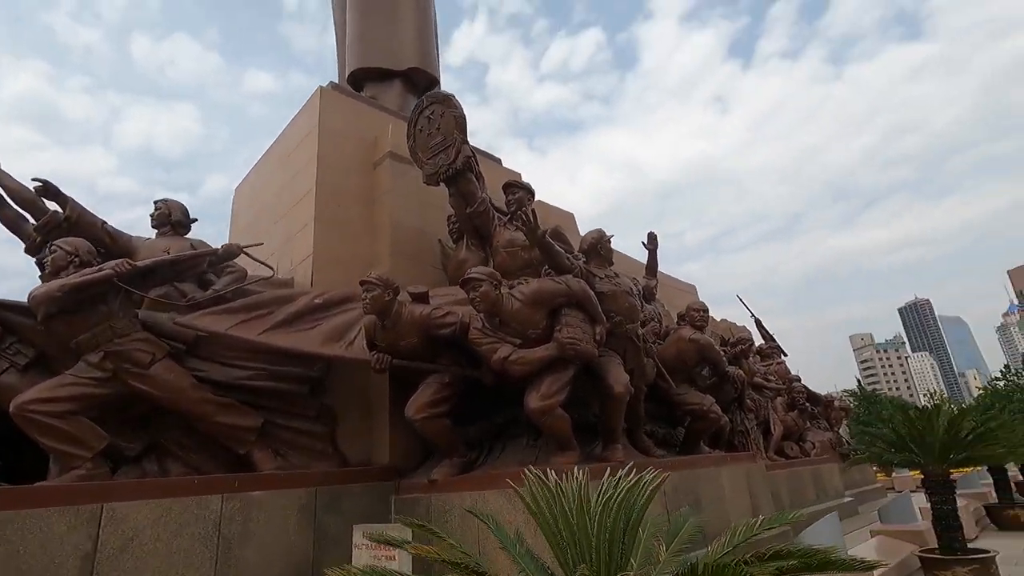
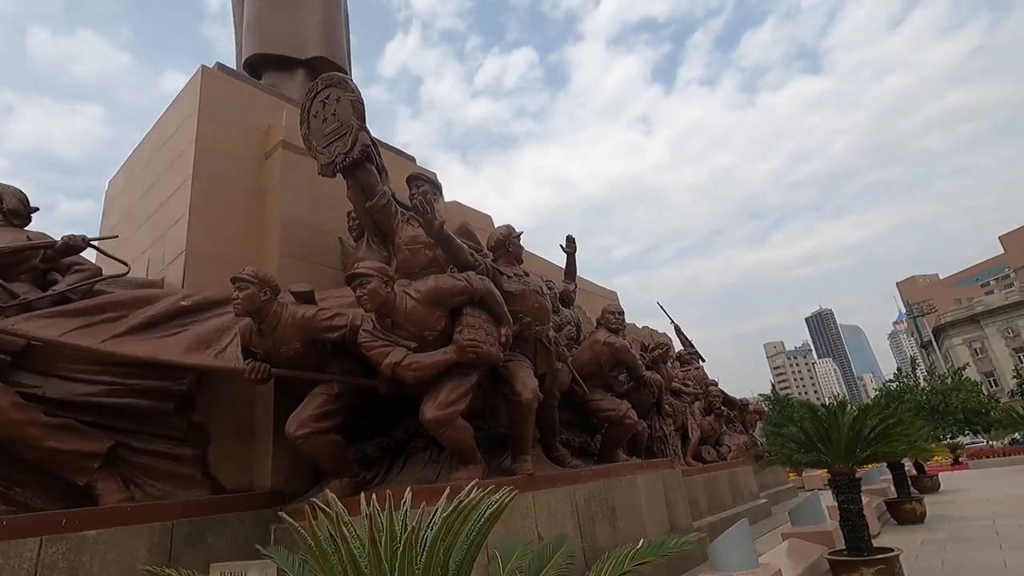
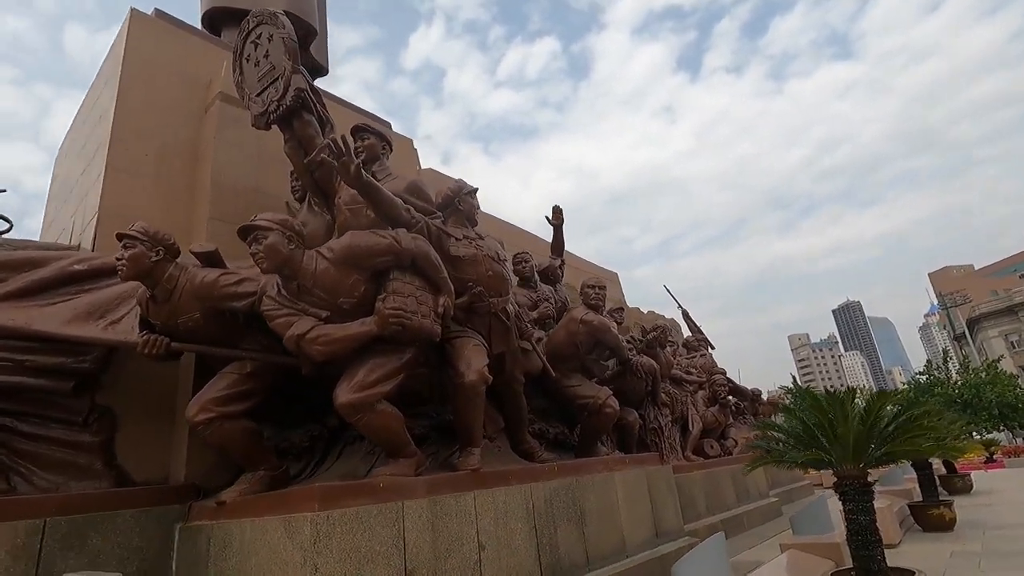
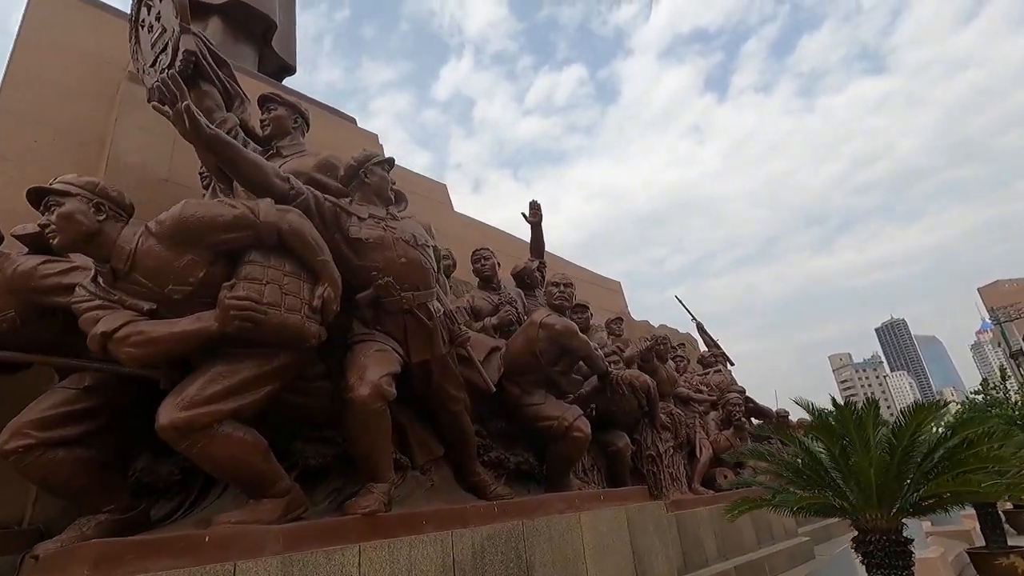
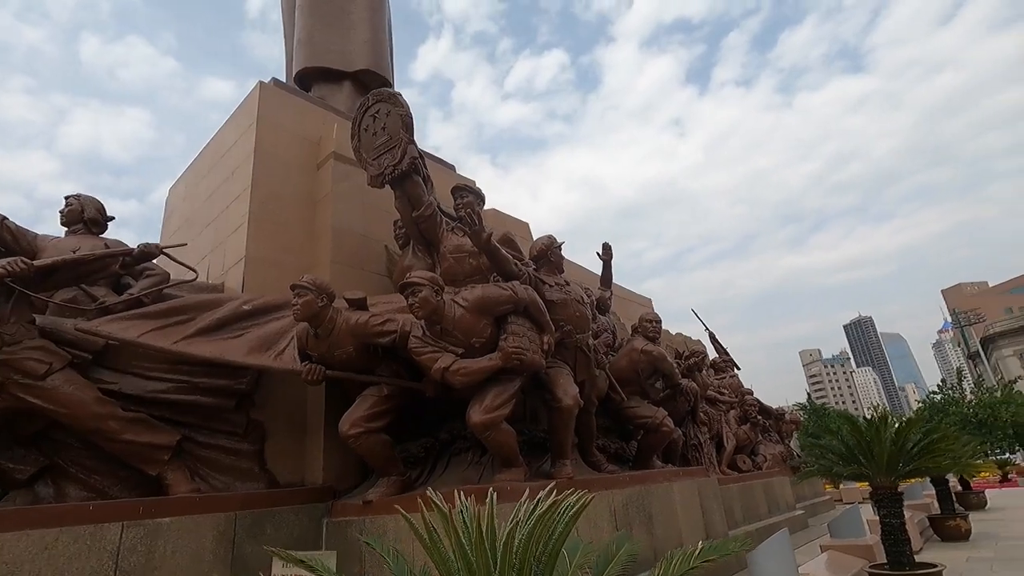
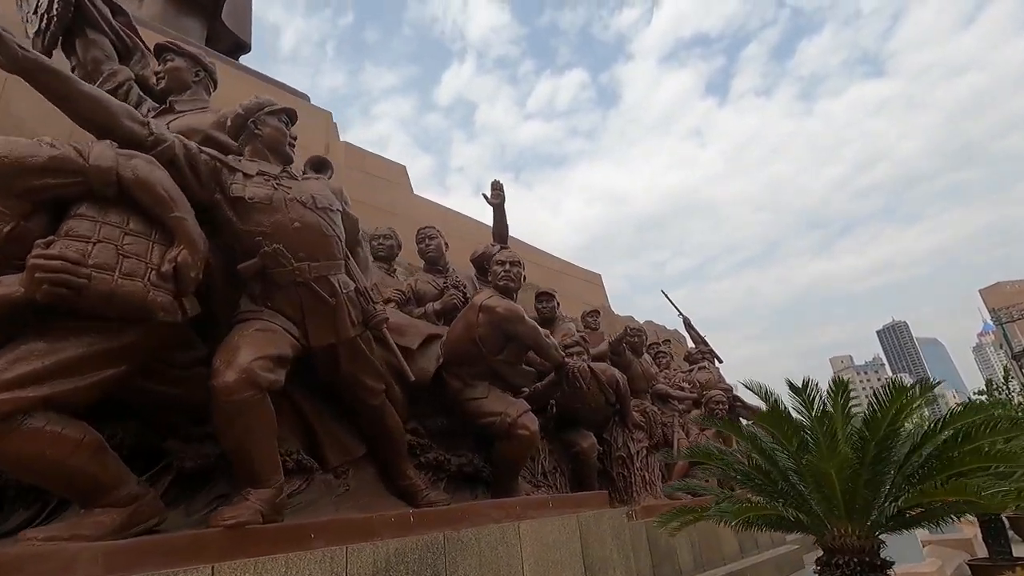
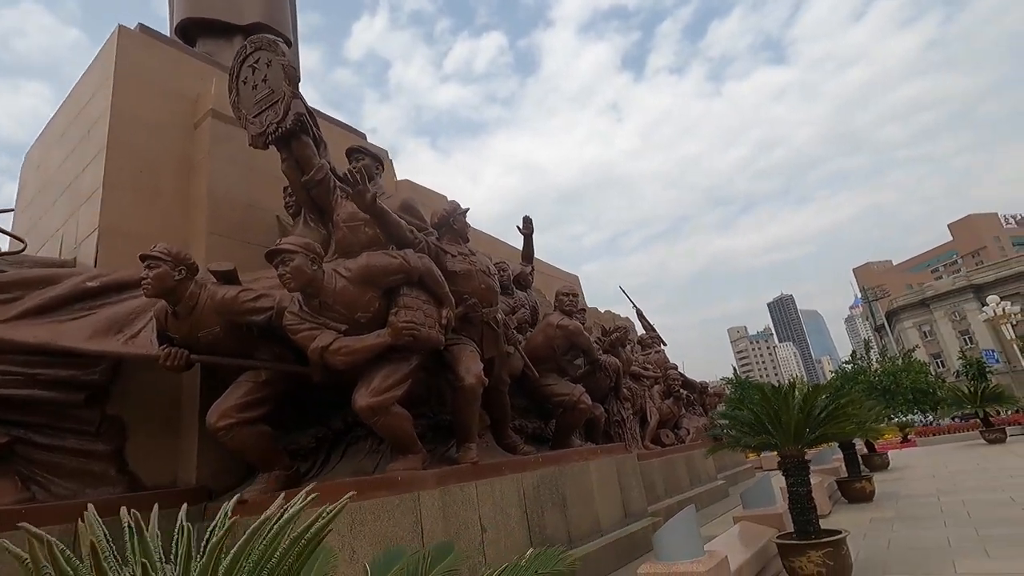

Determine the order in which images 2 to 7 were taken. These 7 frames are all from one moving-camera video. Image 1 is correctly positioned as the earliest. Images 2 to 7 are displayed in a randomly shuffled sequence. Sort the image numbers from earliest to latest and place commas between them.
5, 2, 7, 3, 4, 6
